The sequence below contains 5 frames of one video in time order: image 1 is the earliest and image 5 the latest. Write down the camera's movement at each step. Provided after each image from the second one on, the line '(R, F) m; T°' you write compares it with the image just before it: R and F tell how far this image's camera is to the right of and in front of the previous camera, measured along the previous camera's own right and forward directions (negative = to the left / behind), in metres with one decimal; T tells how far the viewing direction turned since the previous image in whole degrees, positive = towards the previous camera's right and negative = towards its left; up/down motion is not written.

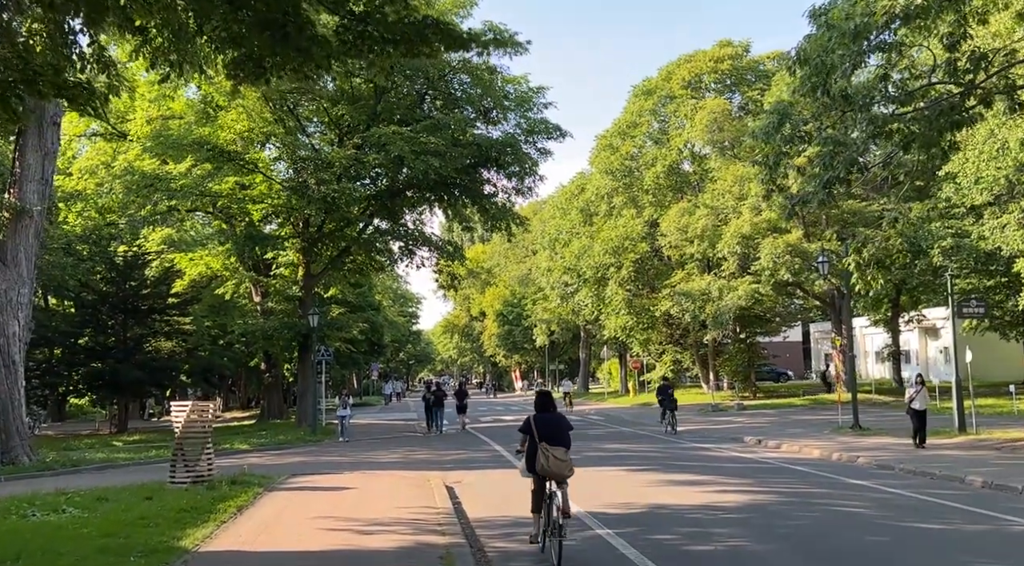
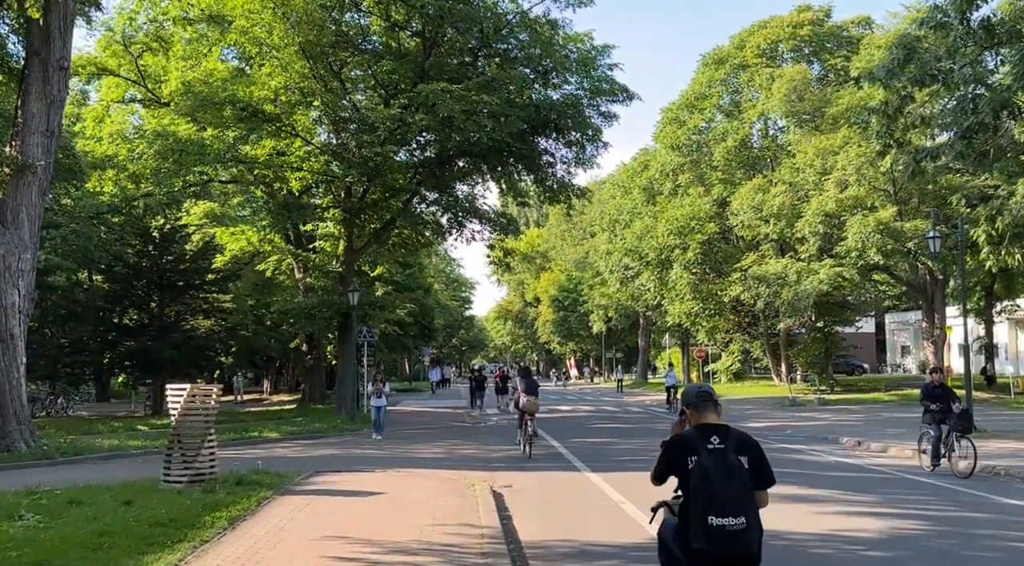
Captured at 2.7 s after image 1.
(-0.1, +2.9) m; -3°
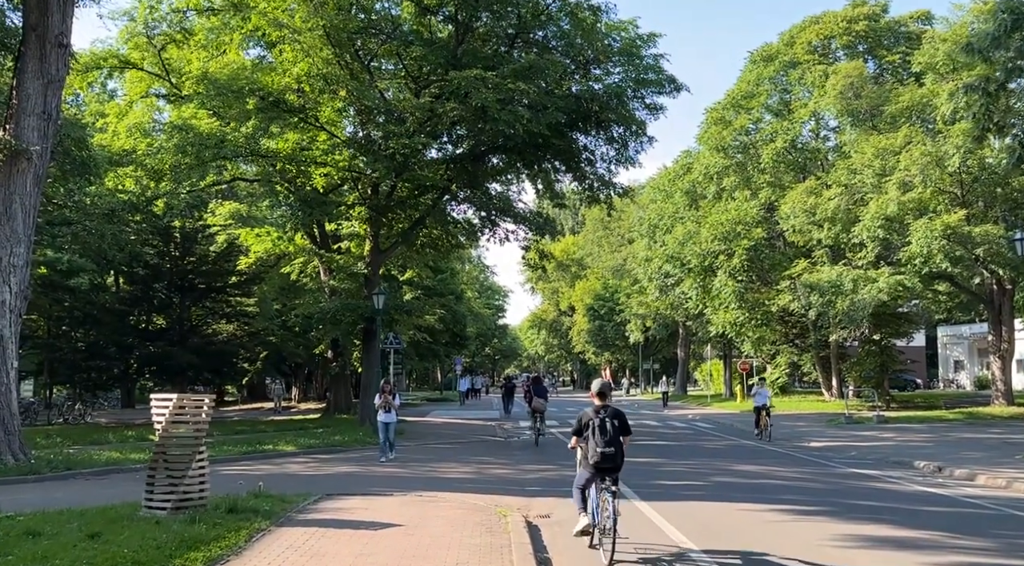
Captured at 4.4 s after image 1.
(-0.1, +2.0) m; -2°
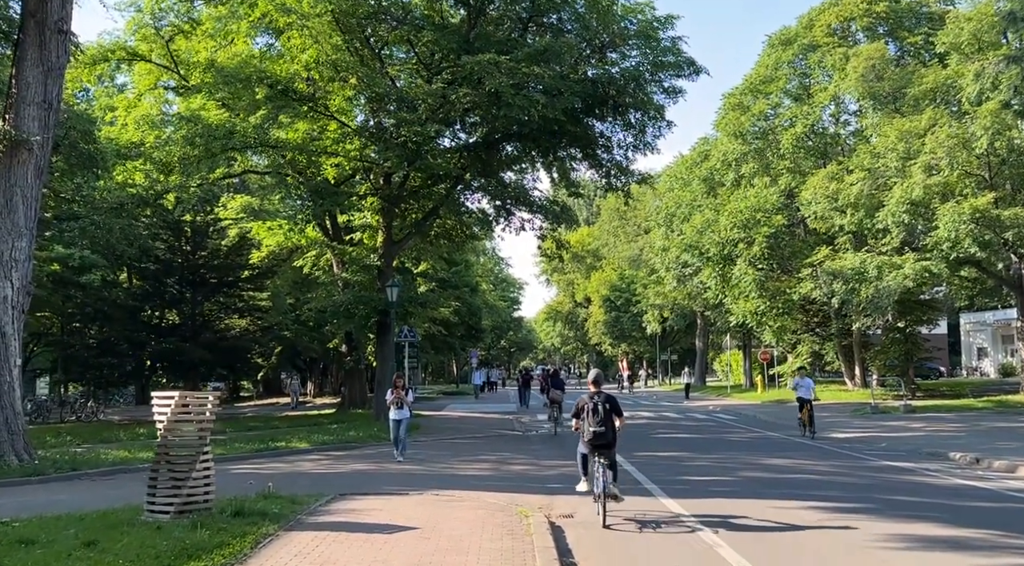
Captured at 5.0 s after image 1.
(-0.1, +0.7) m; -1°
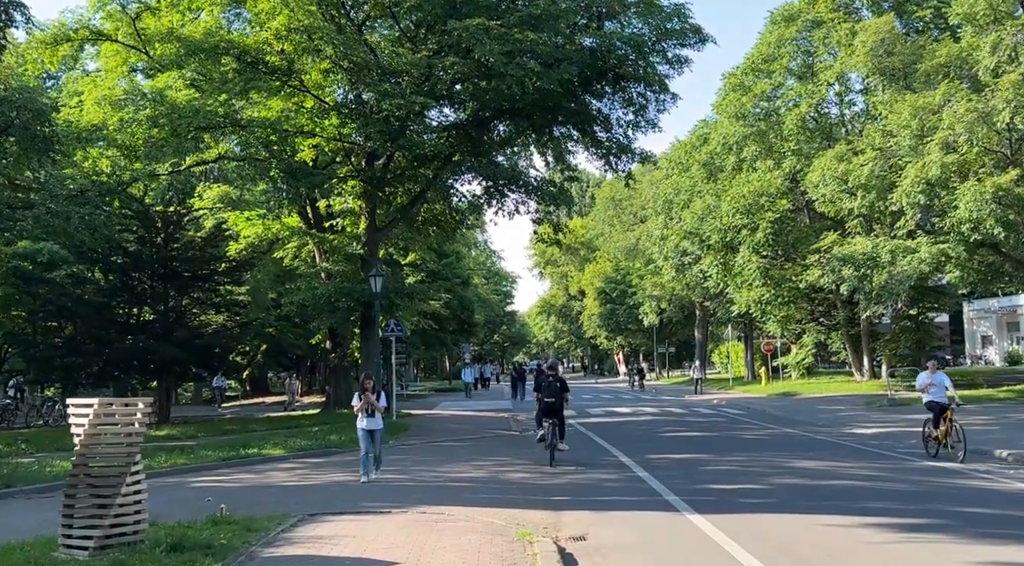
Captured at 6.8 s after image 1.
(0.0, +2.1) m; 0°
